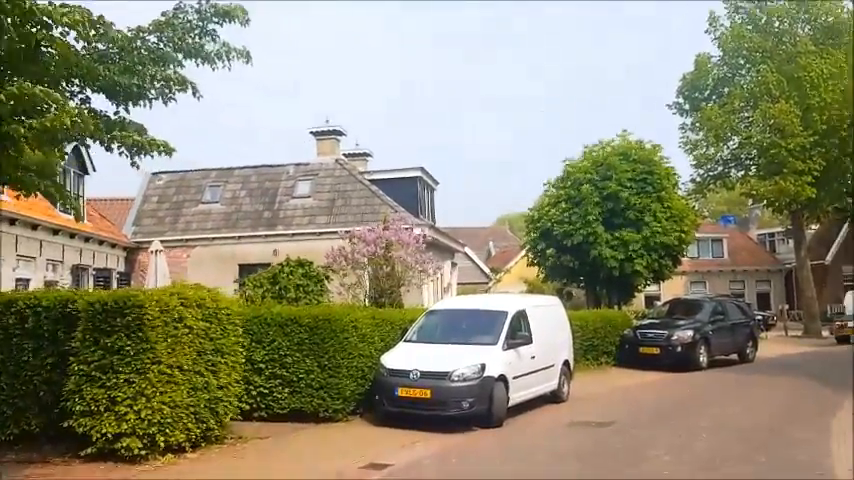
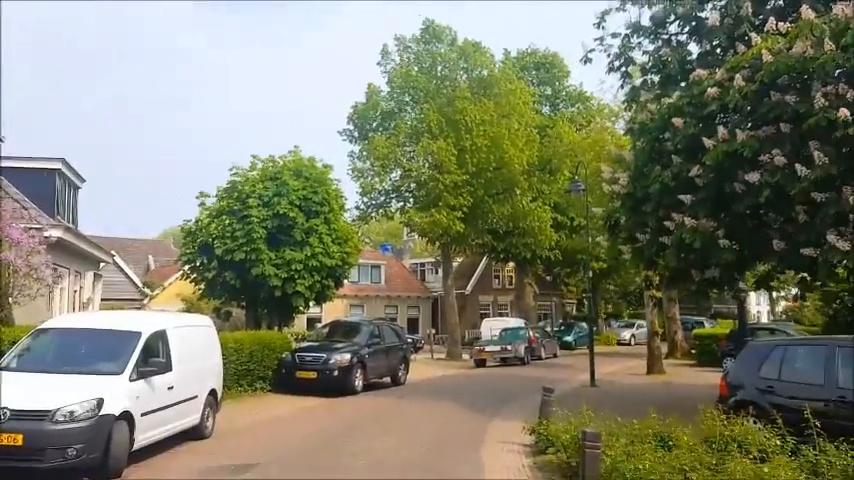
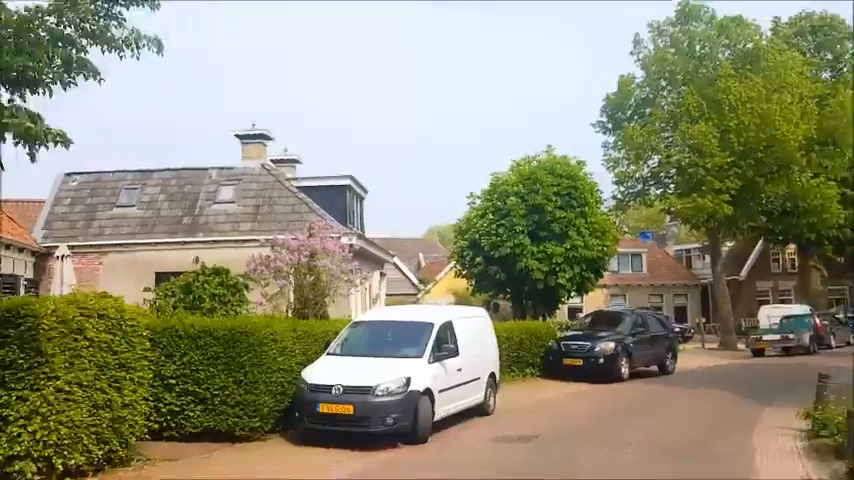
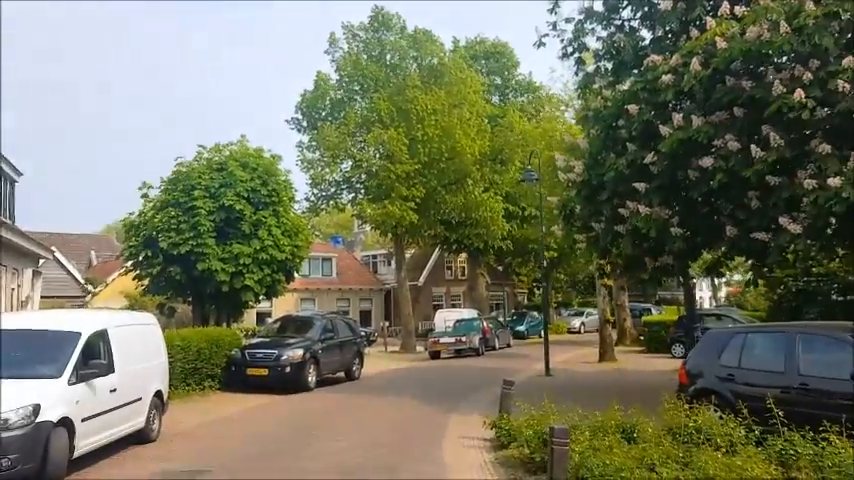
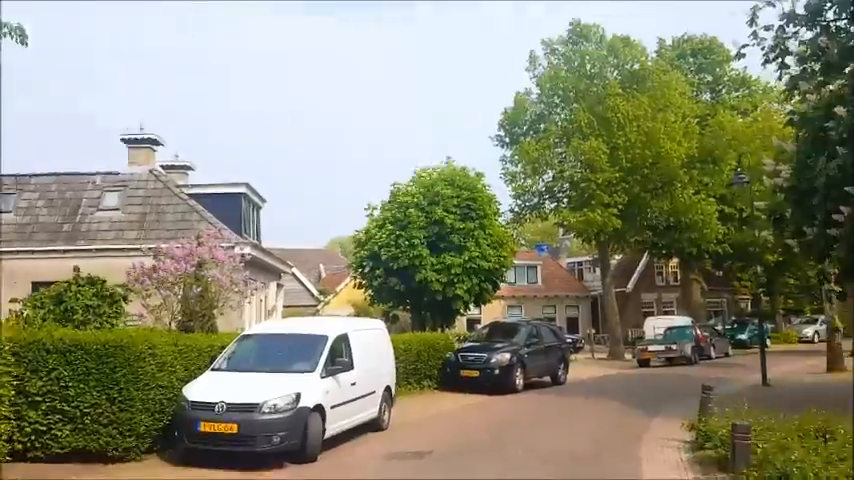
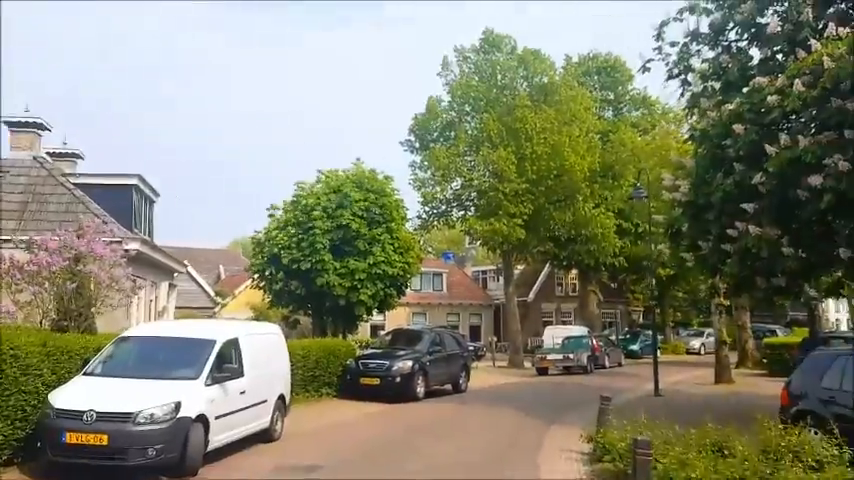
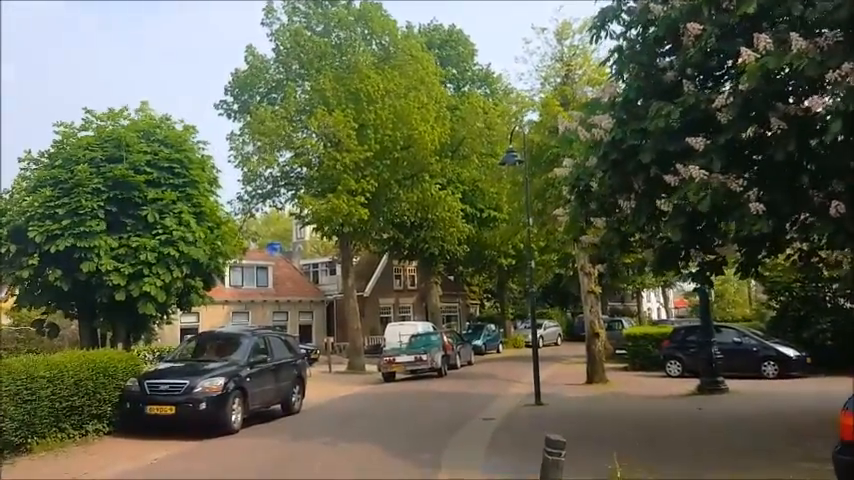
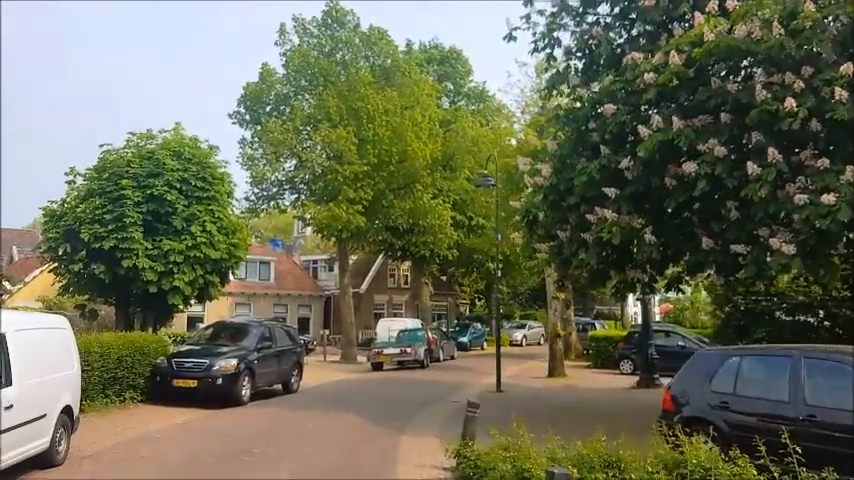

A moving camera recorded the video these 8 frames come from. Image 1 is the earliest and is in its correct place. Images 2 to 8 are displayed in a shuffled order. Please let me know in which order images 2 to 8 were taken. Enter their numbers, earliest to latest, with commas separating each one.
3, 5, 6, 2, 4, 8, 7
